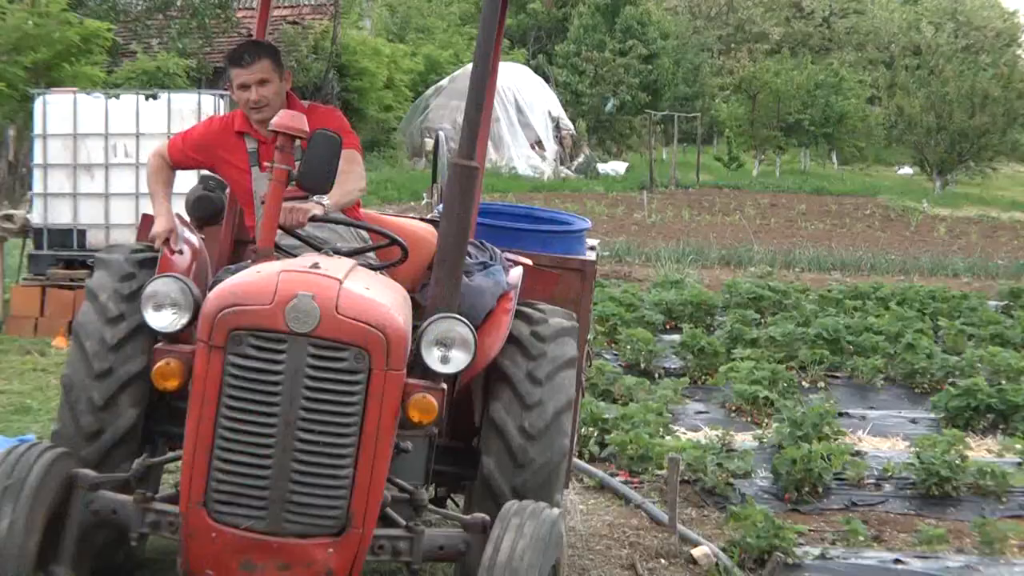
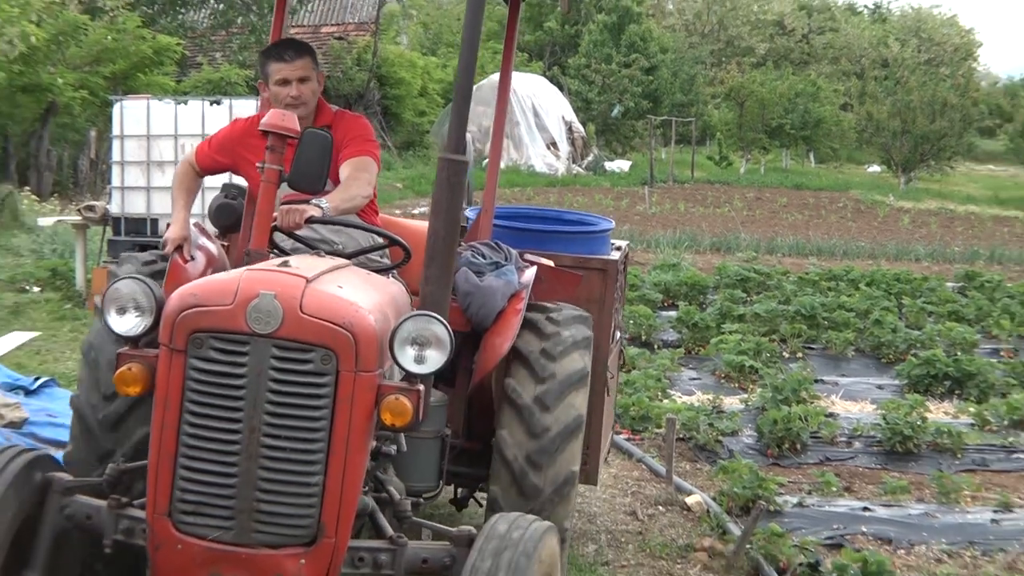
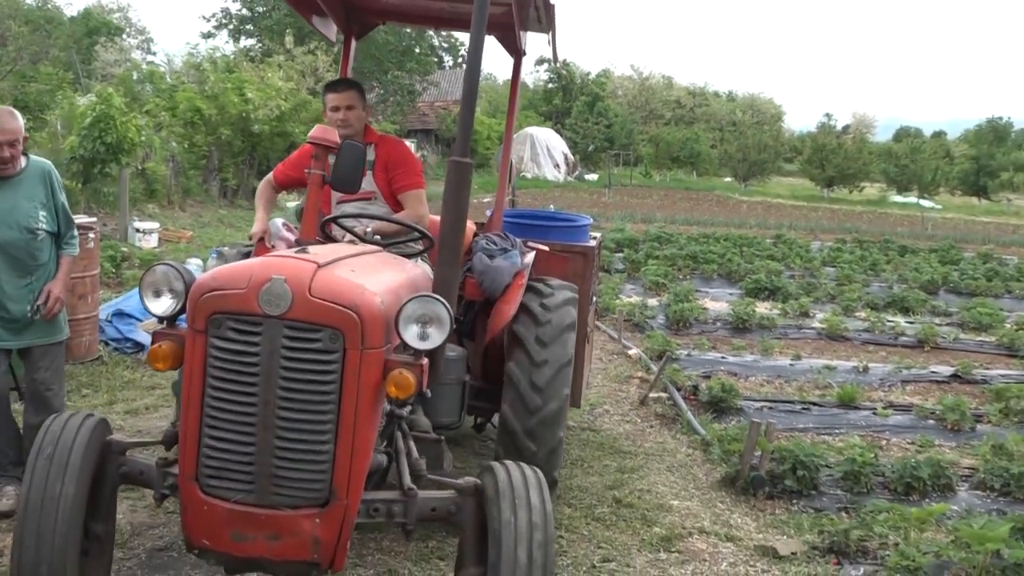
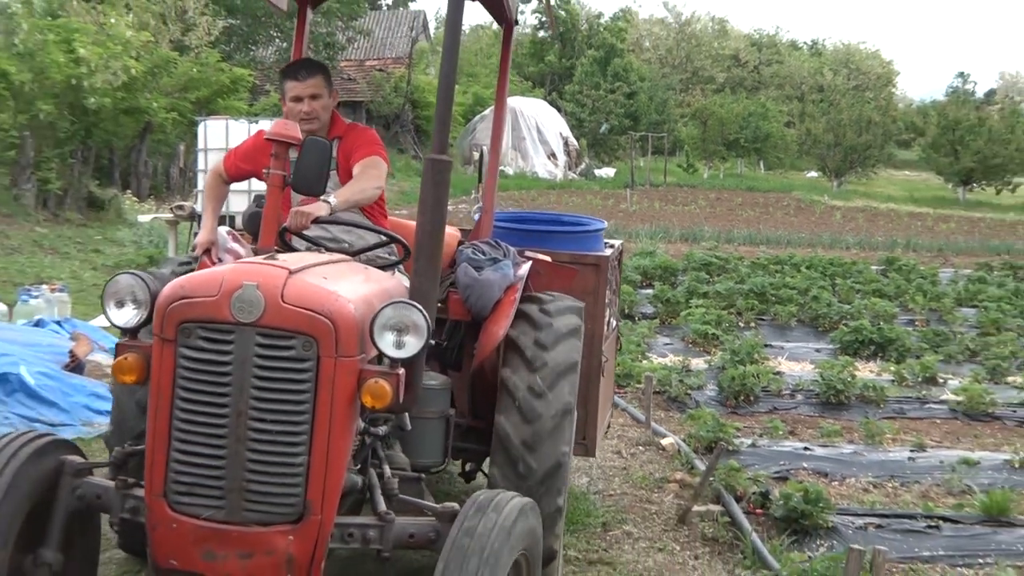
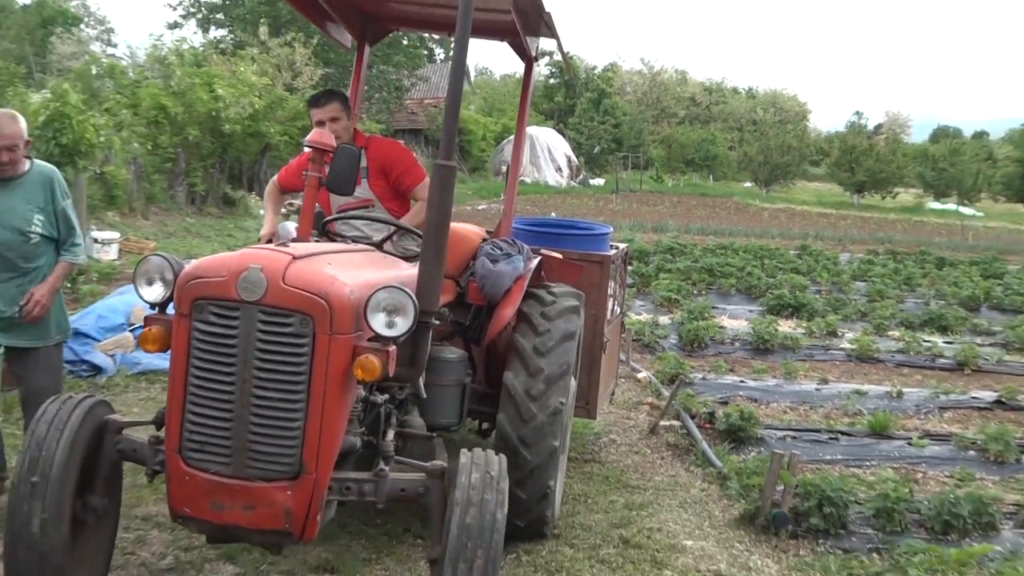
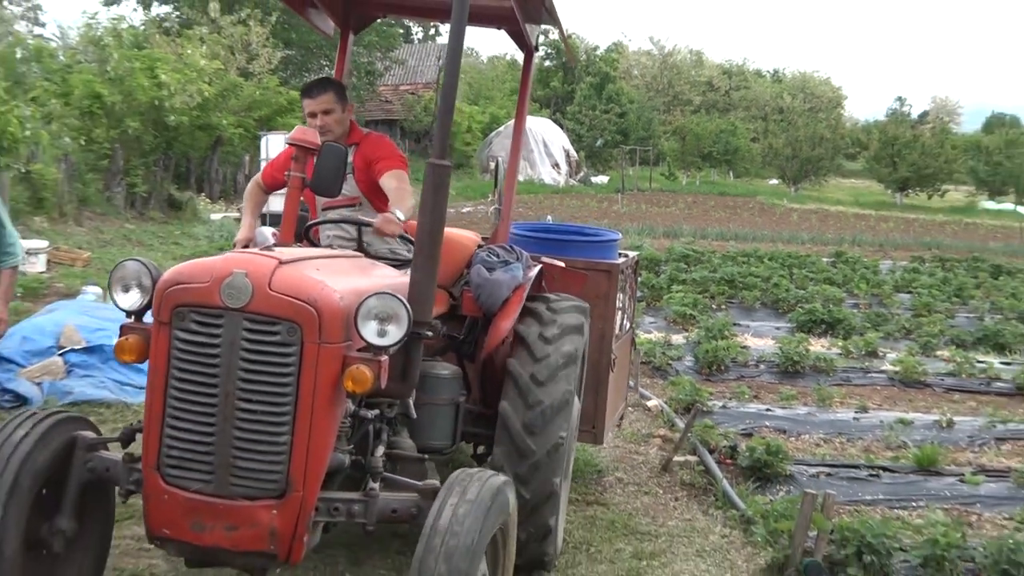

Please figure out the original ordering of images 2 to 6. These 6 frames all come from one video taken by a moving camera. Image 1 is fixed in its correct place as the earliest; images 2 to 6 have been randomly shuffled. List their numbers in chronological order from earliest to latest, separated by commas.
2, 4, 6, 5, 3
